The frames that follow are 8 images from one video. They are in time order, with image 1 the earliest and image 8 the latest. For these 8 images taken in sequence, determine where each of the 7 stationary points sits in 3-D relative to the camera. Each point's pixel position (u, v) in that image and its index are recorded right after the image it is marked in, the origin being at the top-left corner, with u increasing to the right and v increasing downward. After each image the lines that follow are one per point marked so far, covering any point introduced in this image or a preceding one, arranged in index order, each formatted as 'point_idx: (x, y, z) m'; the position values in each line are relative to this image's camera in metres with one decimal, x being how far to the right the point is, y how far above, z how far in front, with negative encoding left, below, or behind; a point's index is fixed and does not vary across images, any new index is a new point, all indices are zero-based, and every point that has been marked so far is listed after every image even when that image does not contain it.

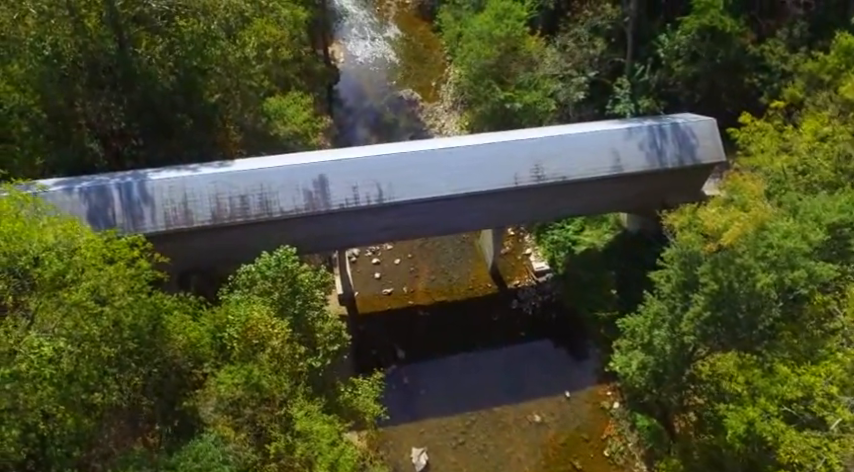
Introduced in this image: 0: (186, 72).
0: (-6.8, +4.7, +18.5) m
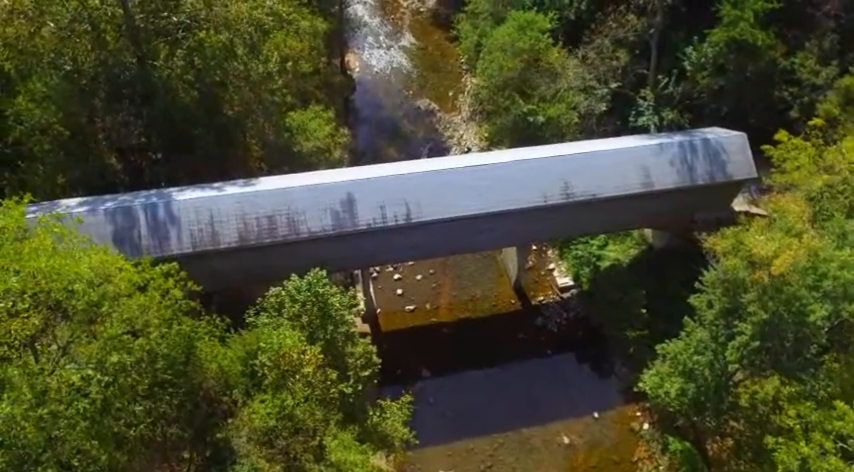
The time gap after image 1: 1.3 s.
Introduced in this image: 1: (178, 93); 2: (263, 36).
0: (-6.1, +4.2, +18.2) m
1: (-6.6, +4.0, +18.0) m
2: (-4.8, +5.9, +19.9) m
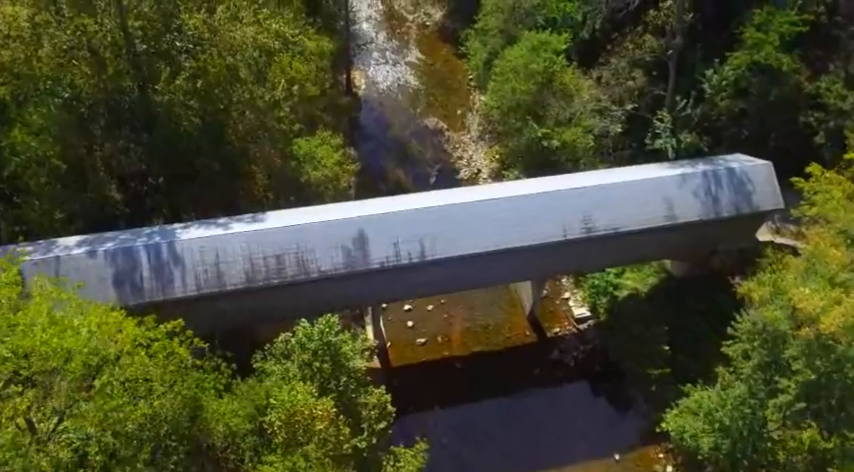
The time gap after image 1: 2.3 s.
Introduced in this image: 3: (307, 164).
0: (-5.8, +3.3, +17.5) m
1: (-6.2, +3.1, +17.3) m
2: (-4.5, +5.1, +19.2) m
3: (-3.4, +1.9, +18.9) m
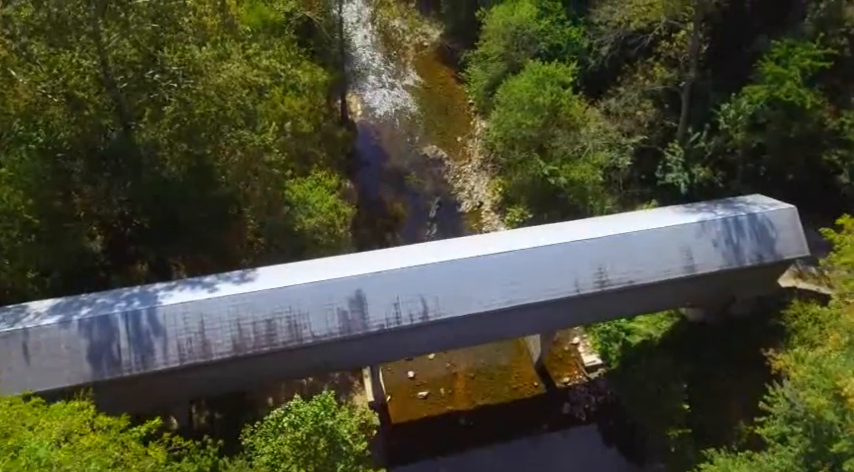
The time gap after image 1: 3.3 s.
0: (-5.8, +2.0, +16.3) m
1: (-6.2, +1.8, +16.2) m
2: (-4.5, +3.8, +18.1) m
3: (-3.4, +0.6, +17.8) m
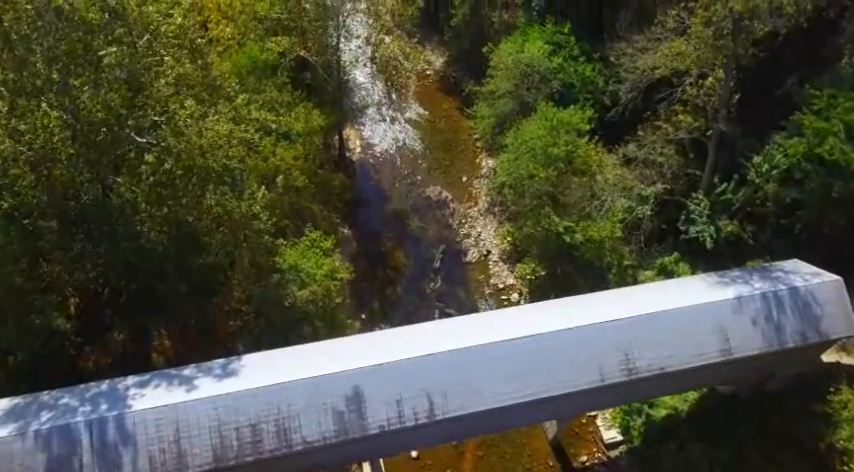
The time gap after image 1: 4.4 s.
0: (-5.7, +0.3, +14.7) m
1: (-6.1, +0.2, +14.6) m
2: (-4.3, +2.1, +16.5) m
3: (-3.3, -1.0, +16.2) m
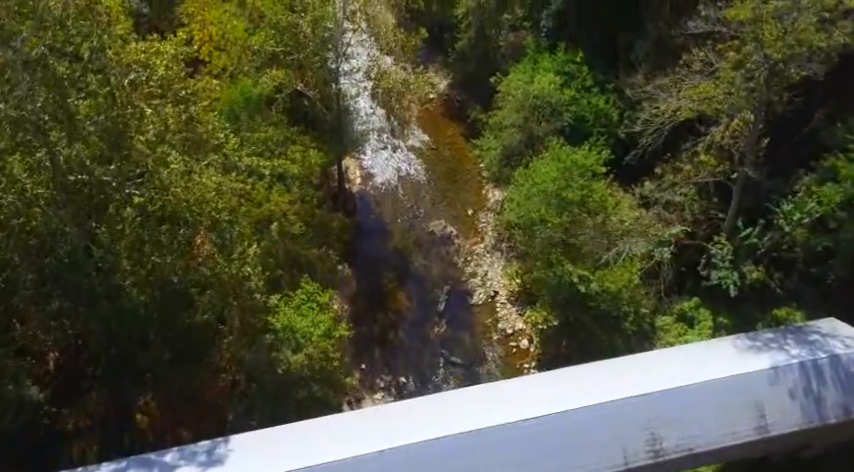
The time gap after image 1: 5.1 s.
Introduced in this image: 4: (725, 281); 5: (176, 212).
0: (-5.5, -0.9, +13.5) m
1: (-6.0, -1.0, +13.4) m
2: (-4.2, +0.8, +15.3) m
3: (-3.2, -2.3, +14.9) m
4: (+7.9, -1.3, +17.7) m
5: (-5.0, +0.4, +13.4) m
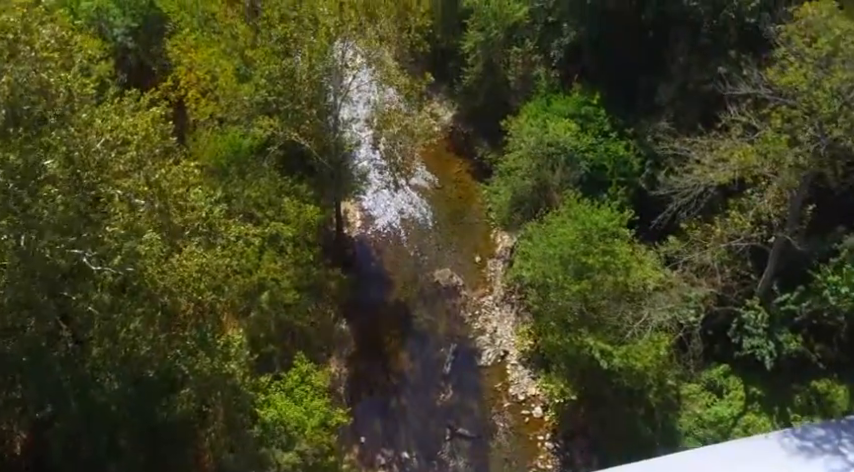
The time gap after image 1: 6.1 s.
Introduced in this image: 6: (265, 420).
0: (-5.4, -2.5, +12.0) m
1: (-5.8, -2.6, +11.8) m
2: (-4.1, -0.7, +13.8) m
3: (-3.0, -3.9, +13.4) m
4: (+8.0, -2.9, +16.1) m
5: (-4.9, -1.2, +11.9) m
6: (-3.3, -3.5, +13.6) m
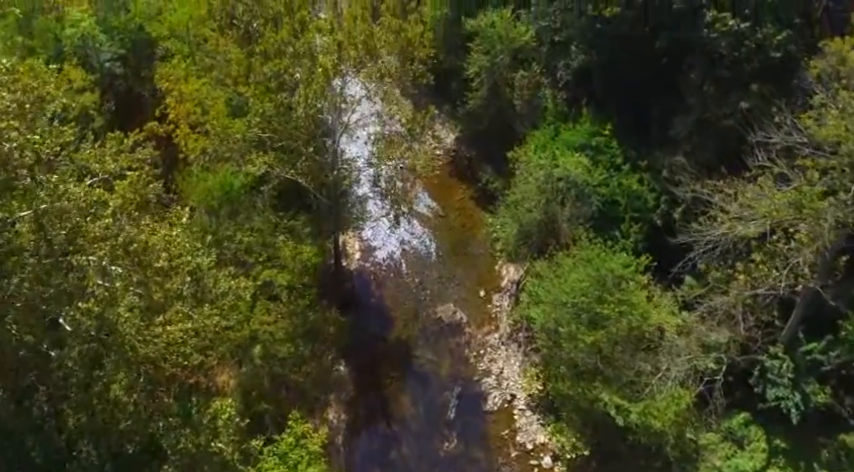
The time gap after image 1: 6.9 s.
0: (-5.3, -3.5, +11.0) m
1: (-5.7, -3.6, +10.8) m
2: (-4.0, -1.8, +12.8) m
3: (-2.9, -4.9, +12.4) m
4: (+8.1, -3.9, +15.1) m
5: (-4.8, -2.2, +10.9) m
6: (-3.2, -4.5, +12.6) m
